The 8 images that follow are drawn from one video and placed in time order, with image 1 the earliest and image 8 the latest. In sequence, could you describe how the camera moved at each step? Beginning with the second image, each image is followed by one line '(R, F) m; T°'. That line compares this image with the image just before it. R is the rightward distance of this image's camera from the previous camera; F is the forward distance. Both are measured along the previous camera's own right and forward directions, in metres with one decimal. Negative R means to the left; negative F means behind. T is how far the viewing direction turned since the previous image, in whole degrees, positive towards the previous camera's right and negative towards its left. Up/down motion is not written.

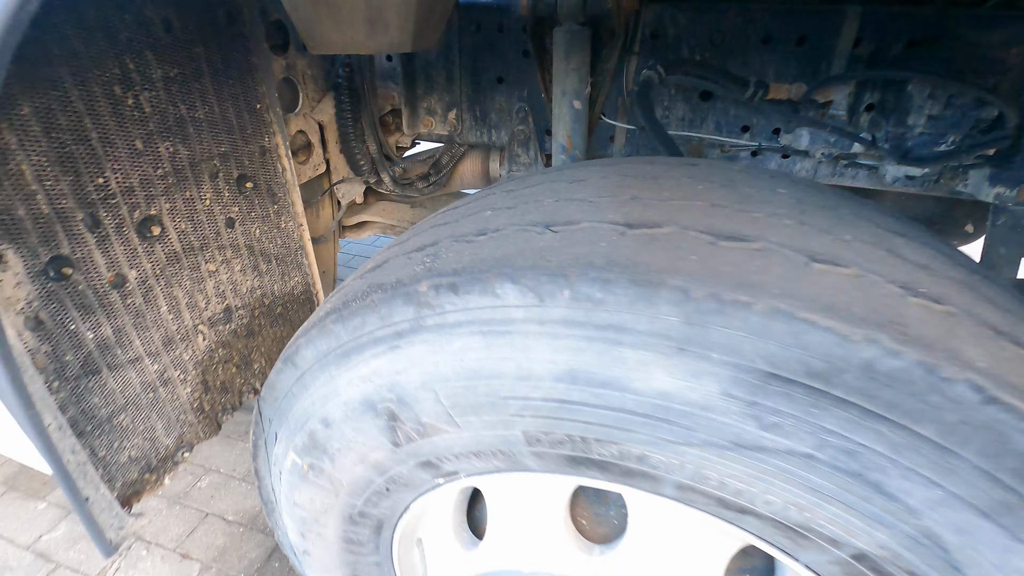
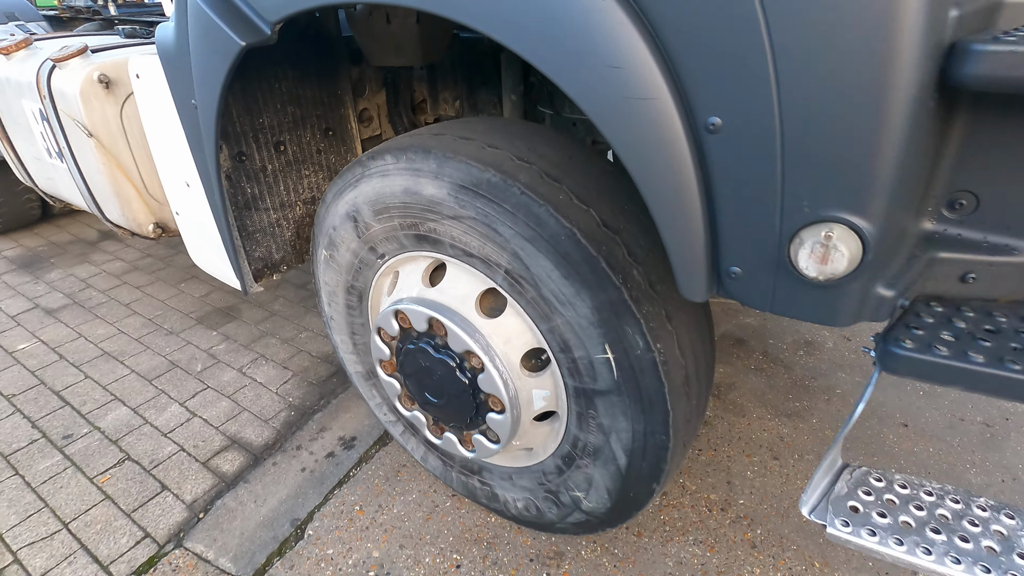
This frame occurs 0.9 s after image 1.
(+0.6, -0.6) m; -13°
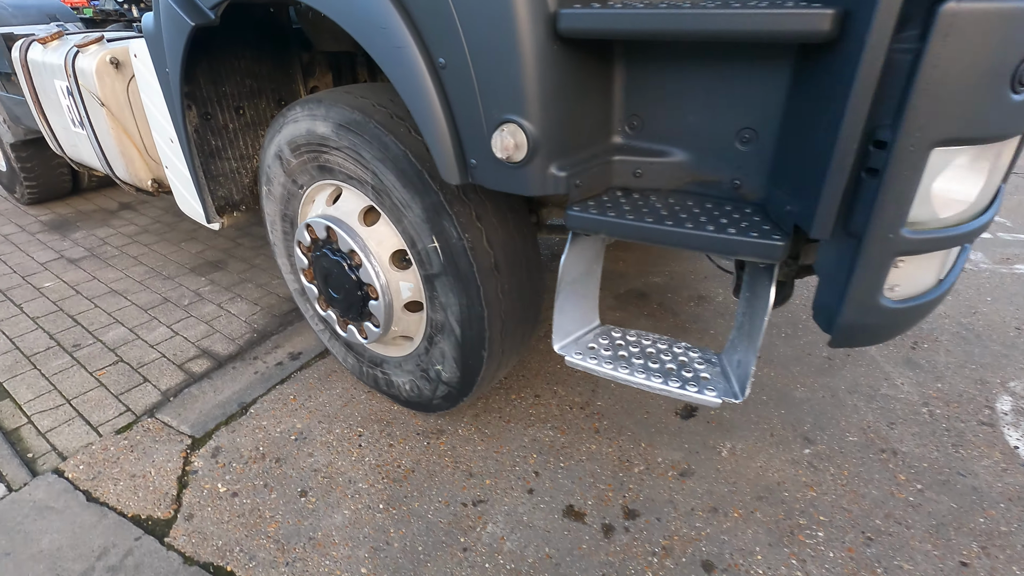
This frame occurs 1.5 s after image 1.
(+0.5, -0.4) m; -3°
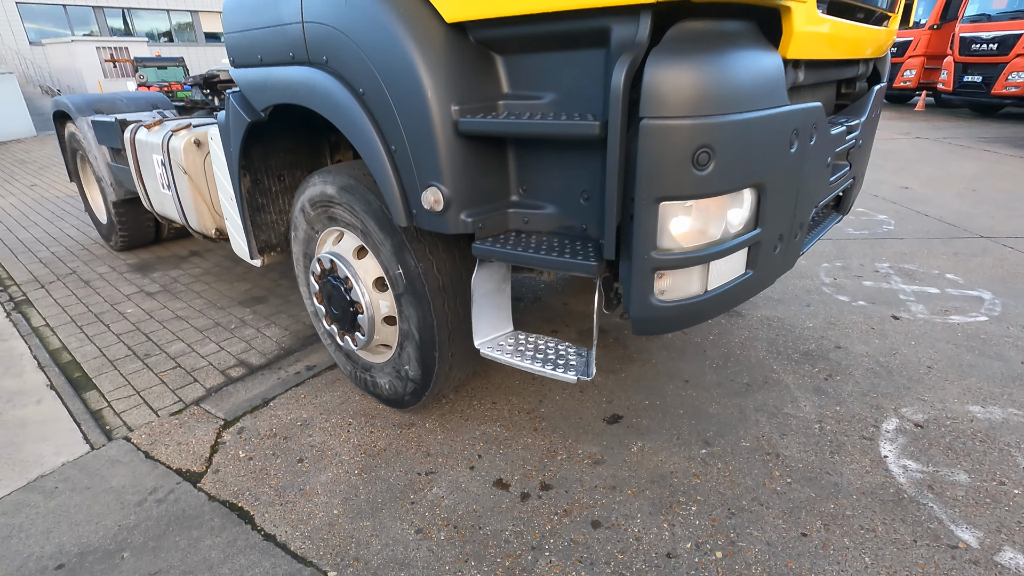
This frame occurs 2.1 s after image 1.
(+0.4, -0.5) m; -5°
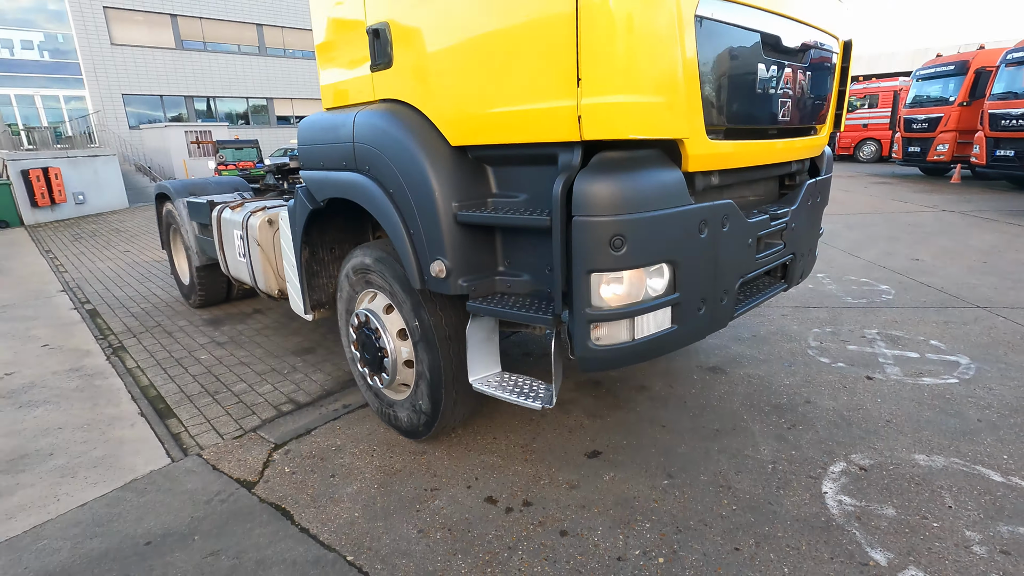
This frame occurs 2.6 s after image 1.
(+0.3, -0.5) m; -5°
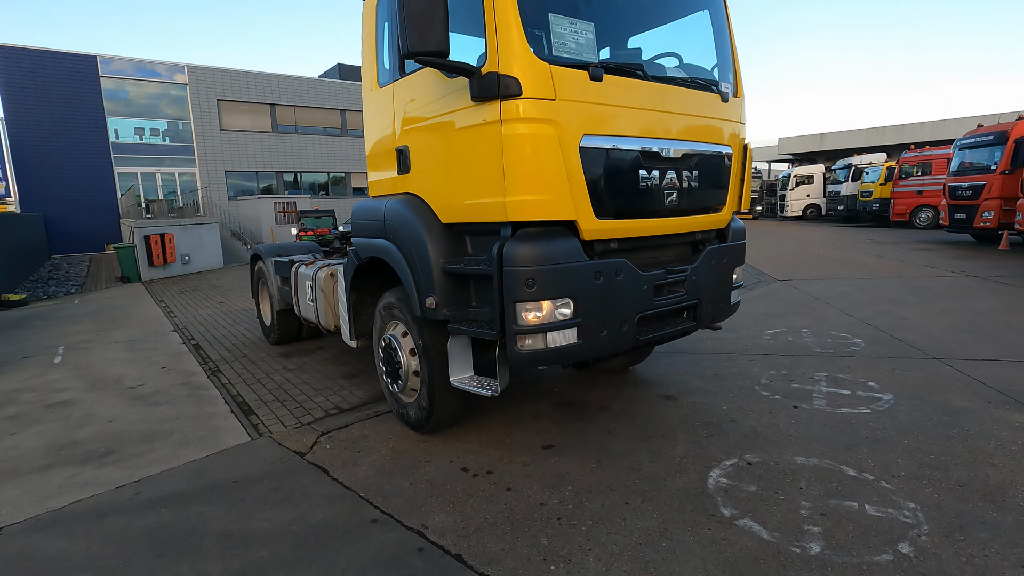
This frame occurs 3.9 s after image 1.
(+0.6, -1.1) m; -7°
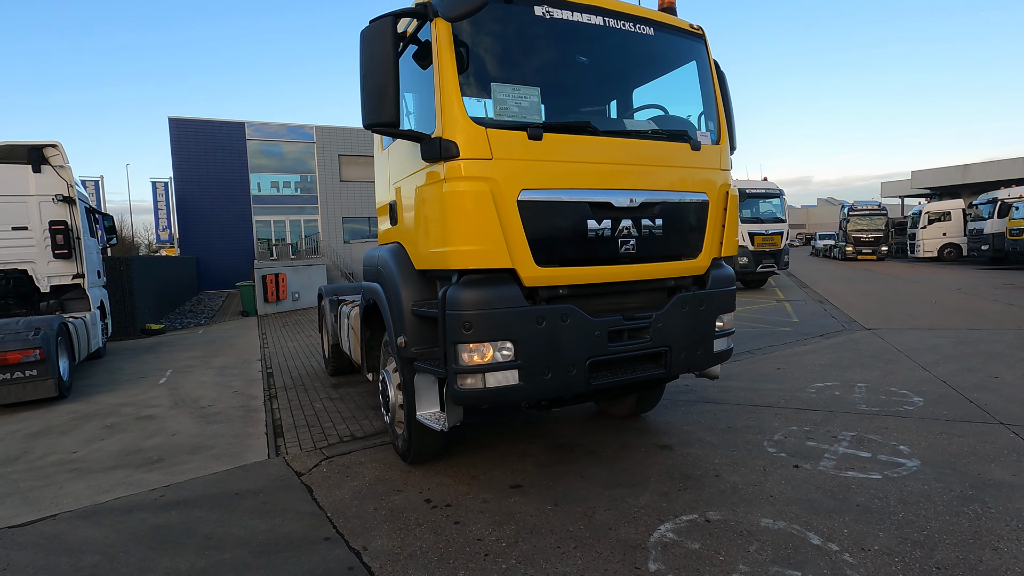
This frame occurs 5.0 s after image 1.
(+1.0, -0.1) m; -12°
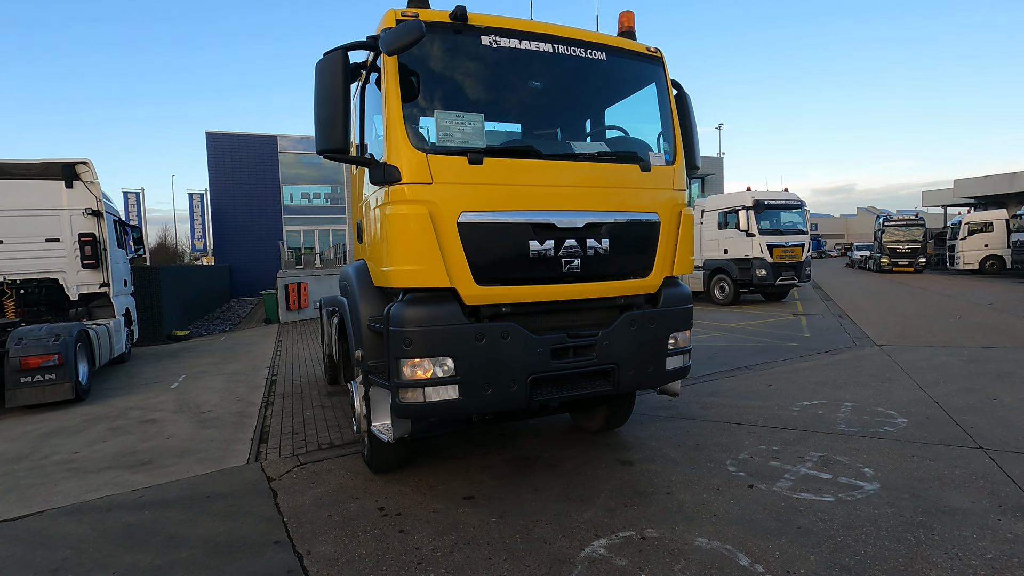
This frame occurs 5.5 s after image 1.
(+0.6, -0.1) m; -3°
